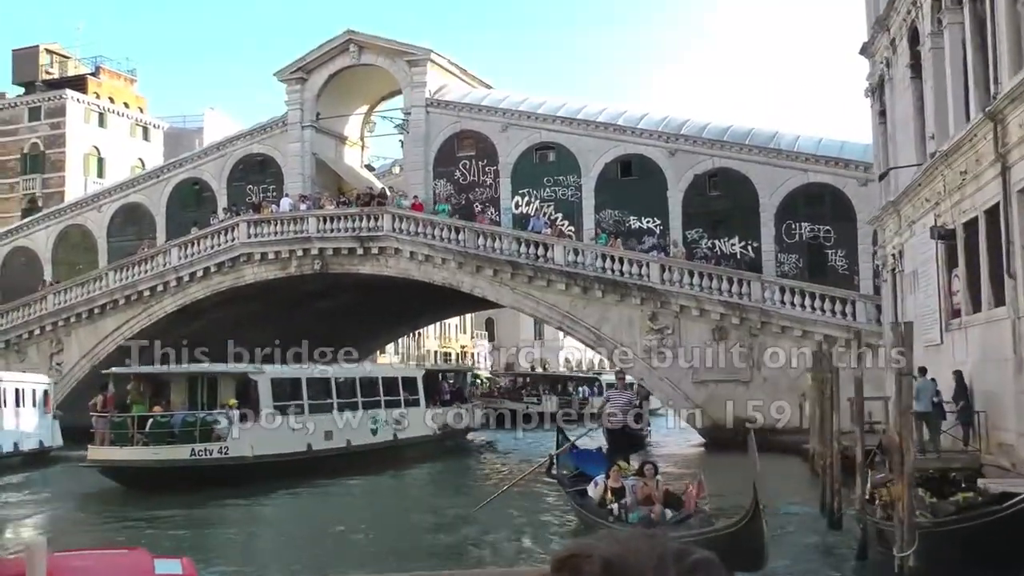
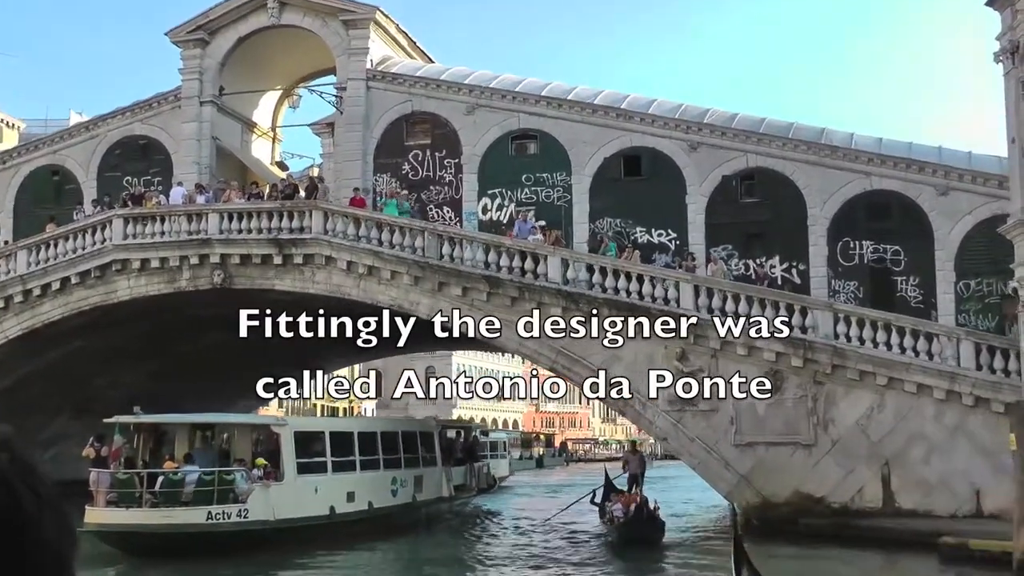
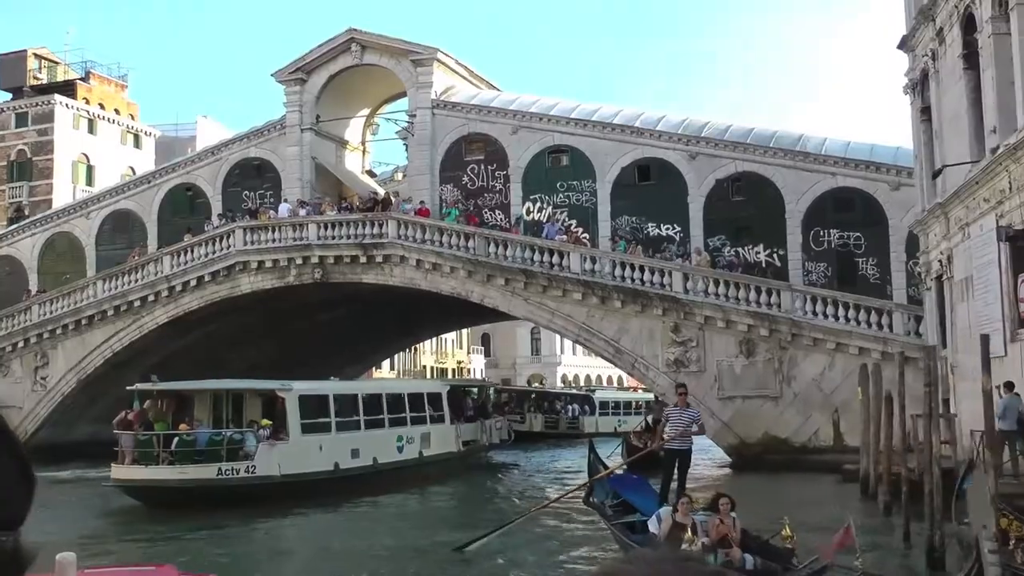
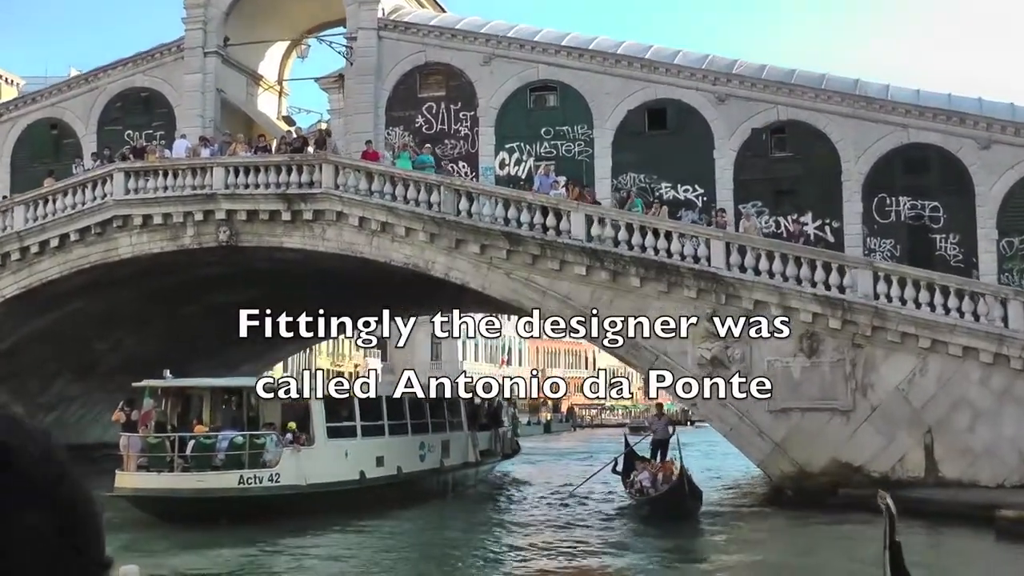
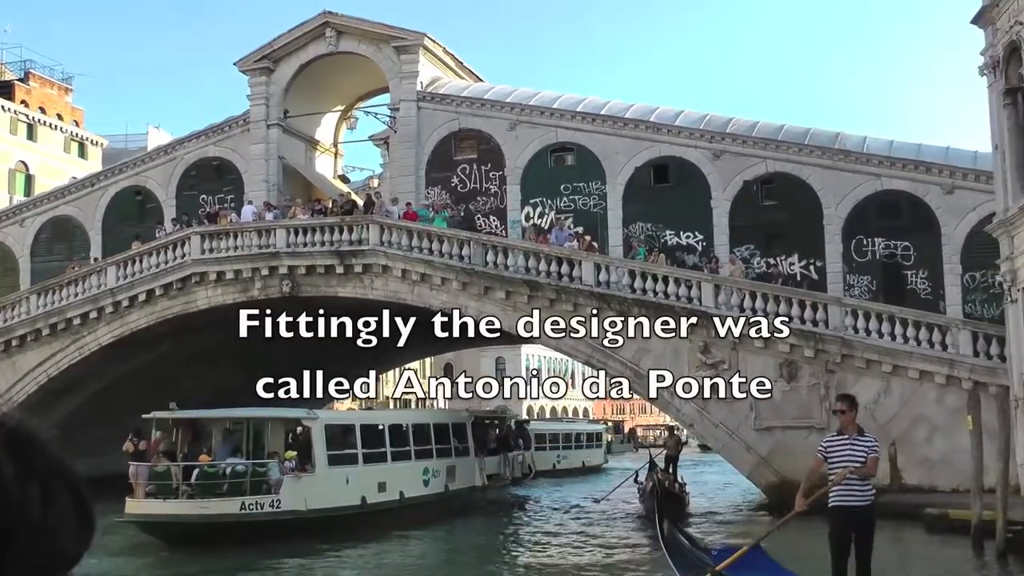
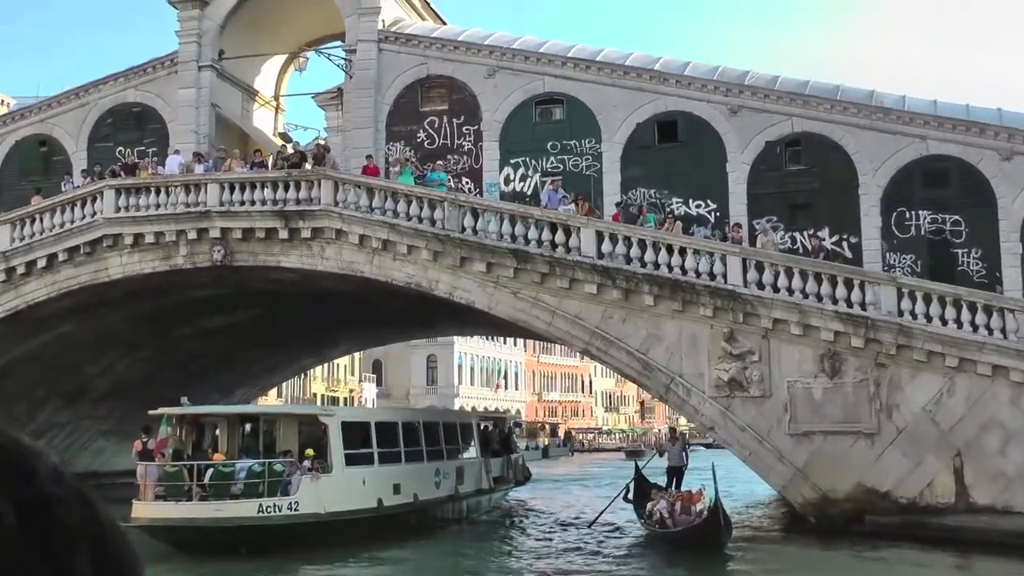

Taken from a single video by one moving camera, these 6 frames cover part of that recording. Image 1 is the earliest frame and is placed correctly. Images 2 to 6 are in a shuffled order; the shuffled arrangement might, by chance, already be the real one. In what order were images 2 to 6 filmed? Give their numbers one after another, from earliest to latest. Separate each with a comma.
3, 5, 2, 4, 6
